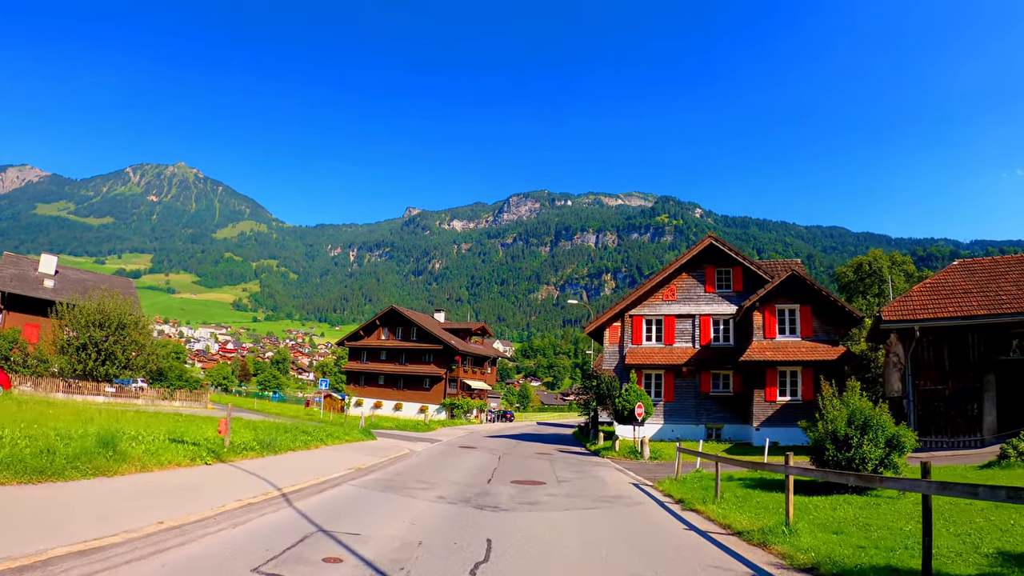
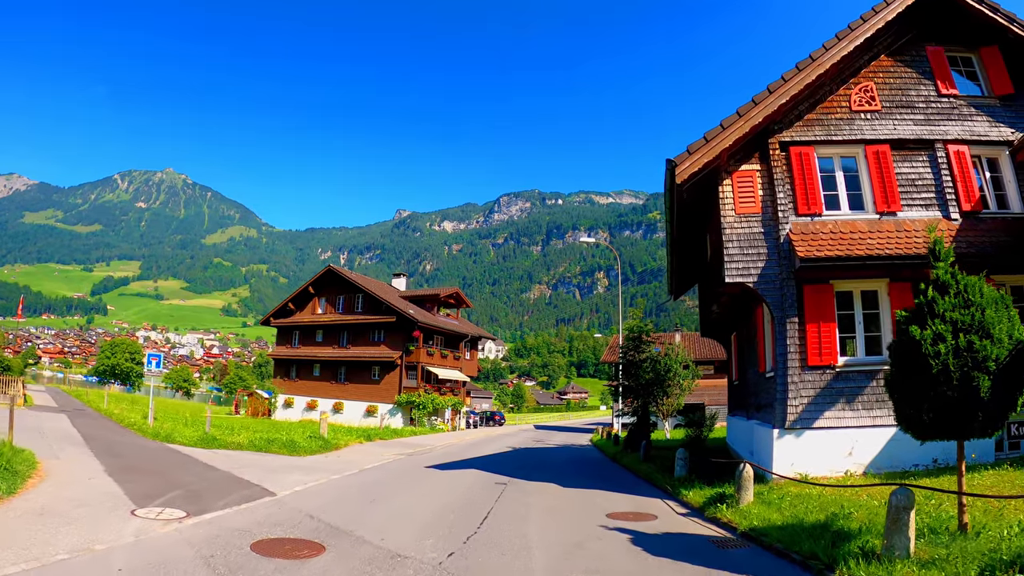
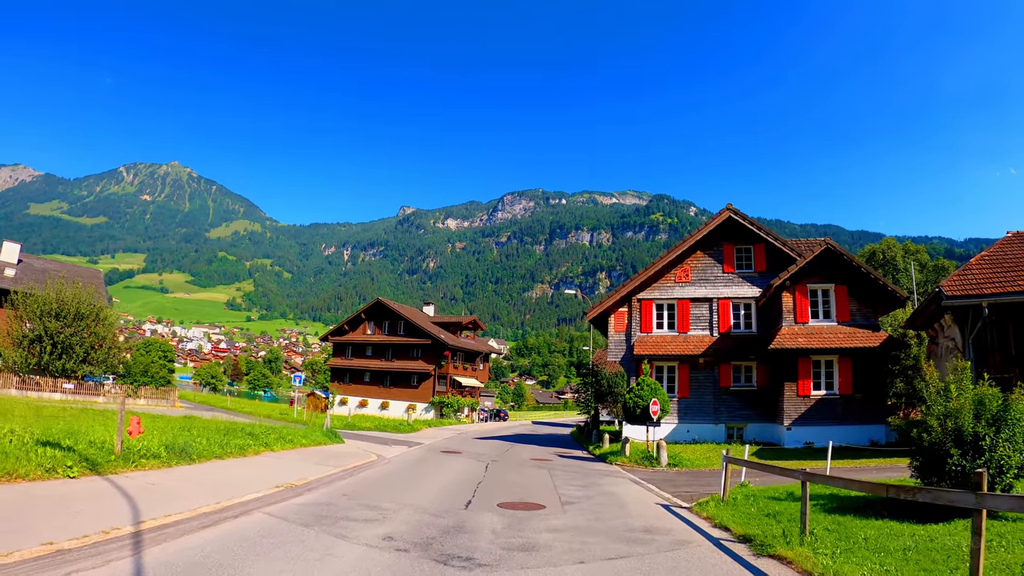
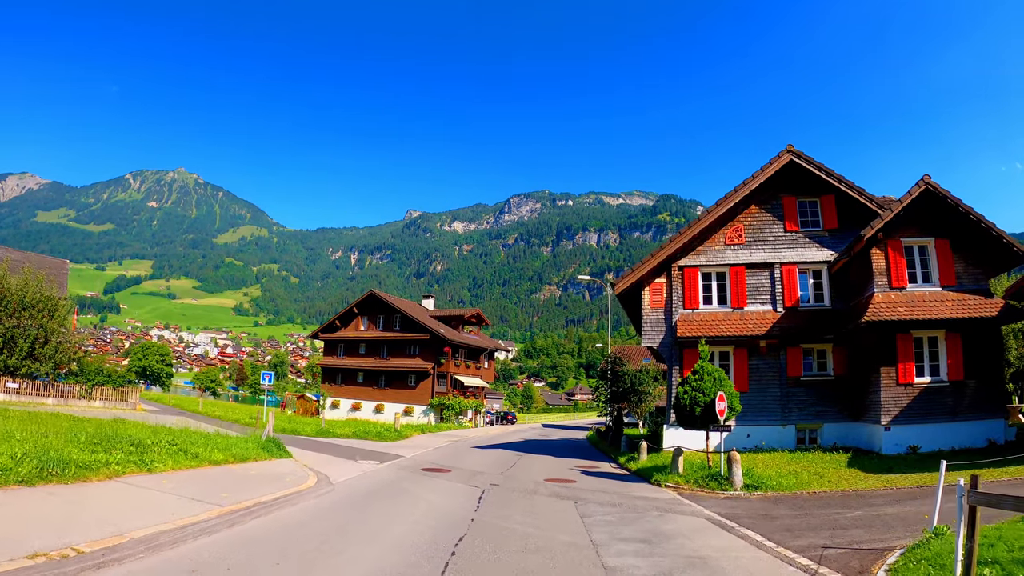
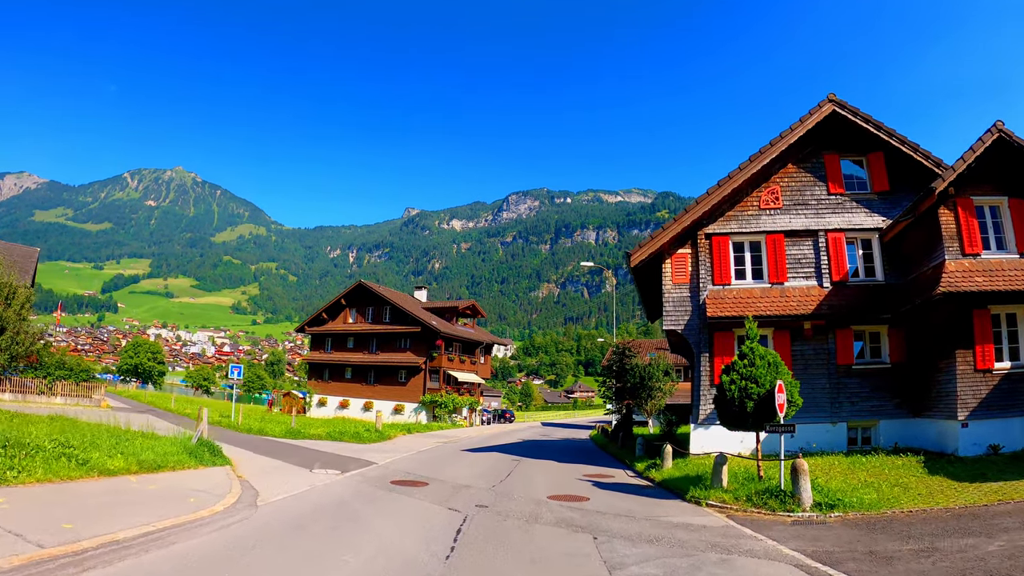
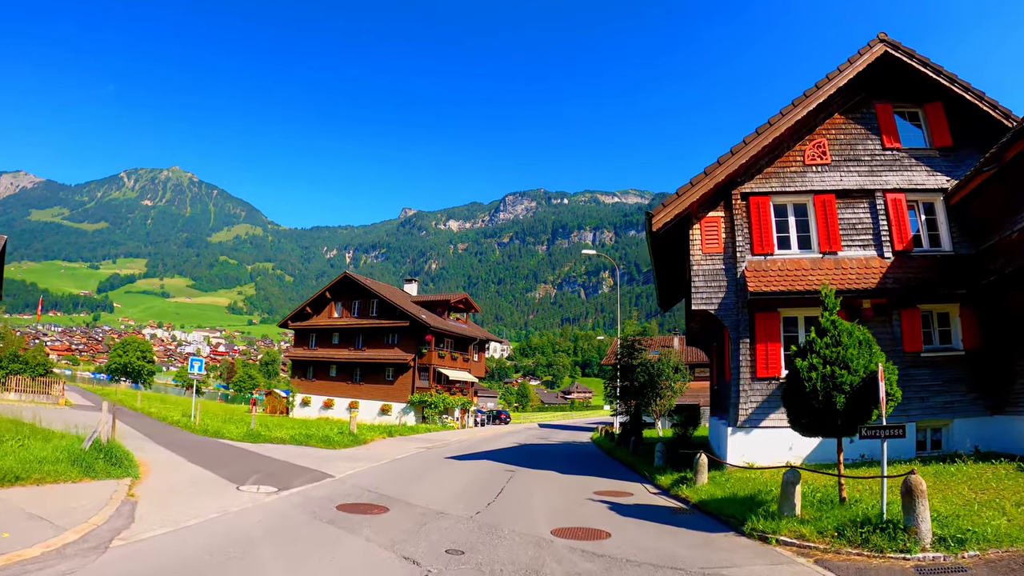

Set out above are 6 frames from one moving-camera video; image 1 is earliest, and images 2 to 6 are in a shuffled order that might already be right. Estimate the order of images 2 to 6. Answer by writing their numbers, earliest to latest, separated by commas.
3, 4, 5, 6, 2
